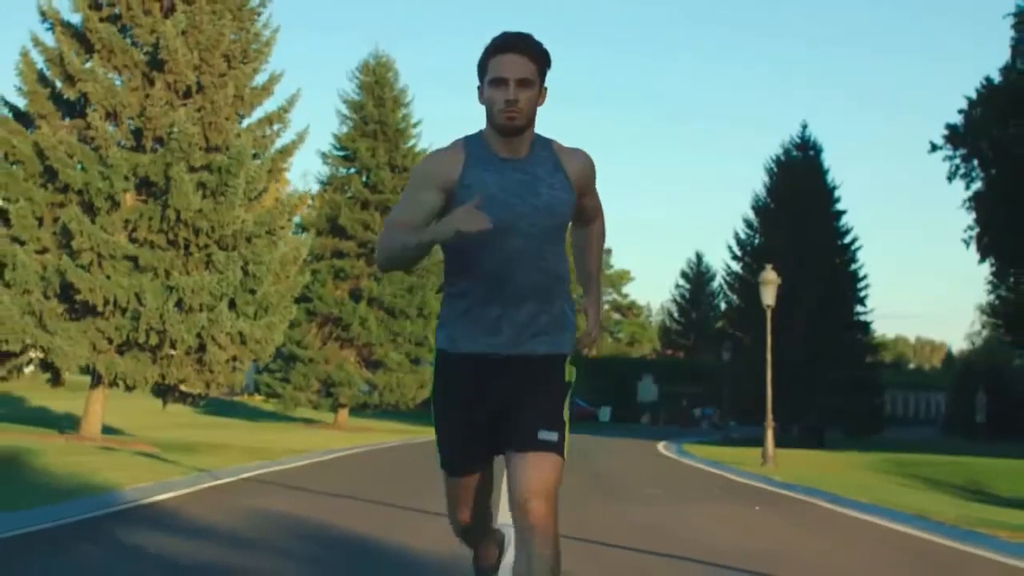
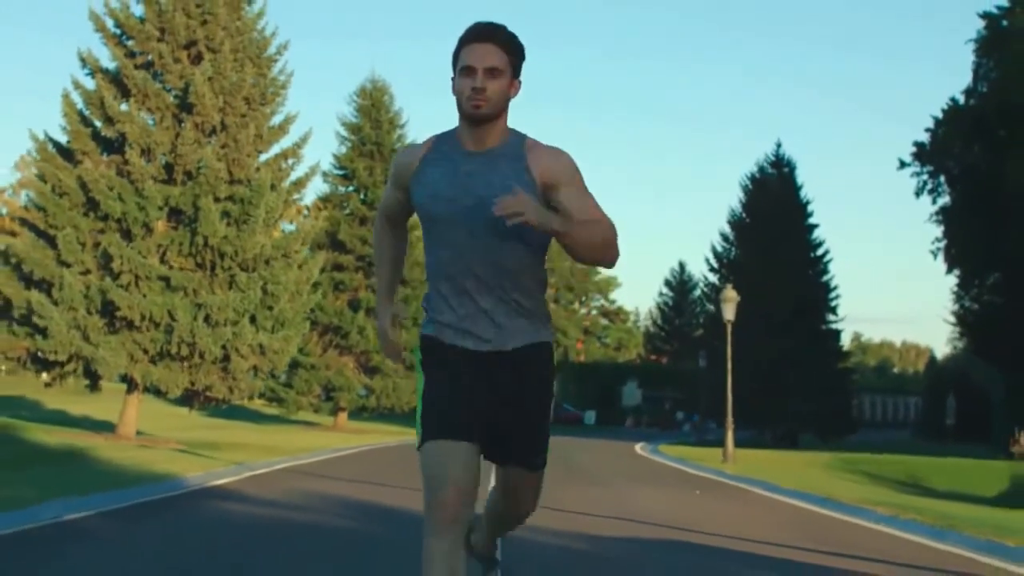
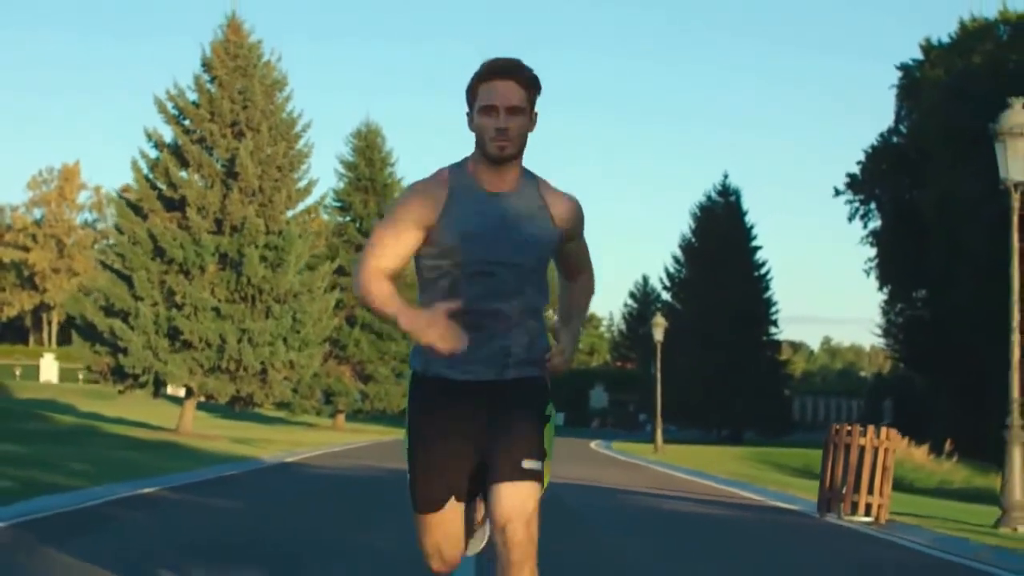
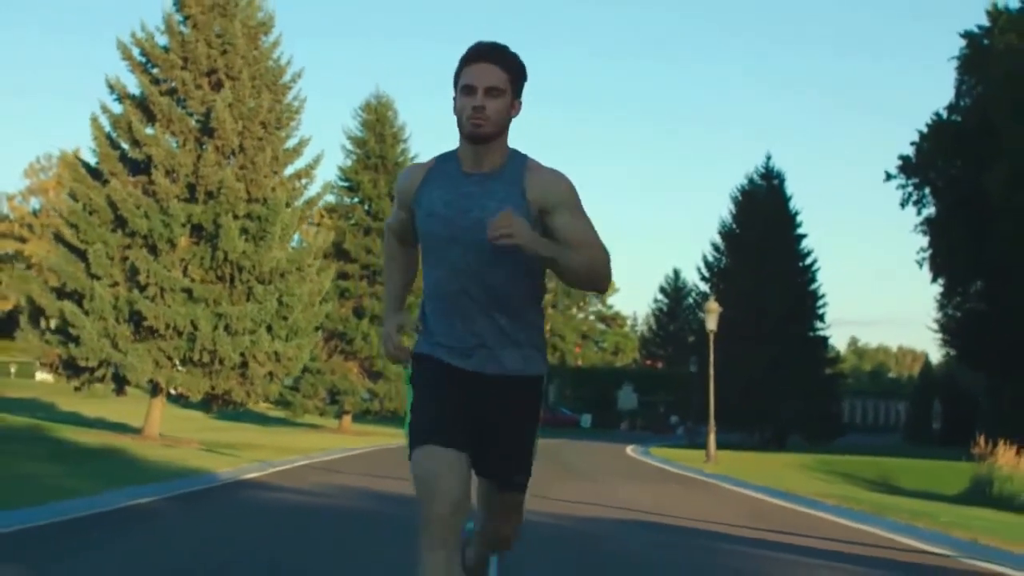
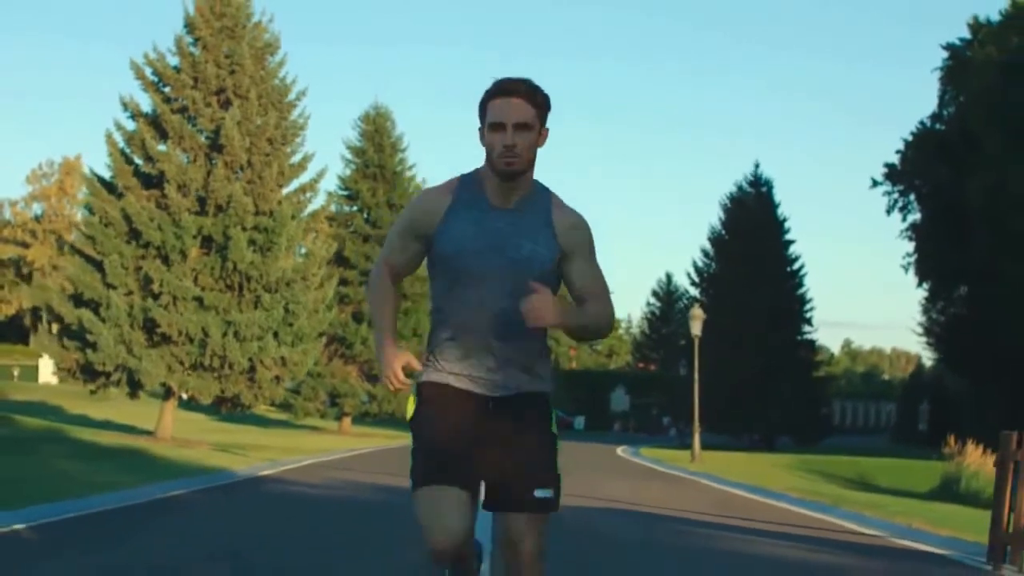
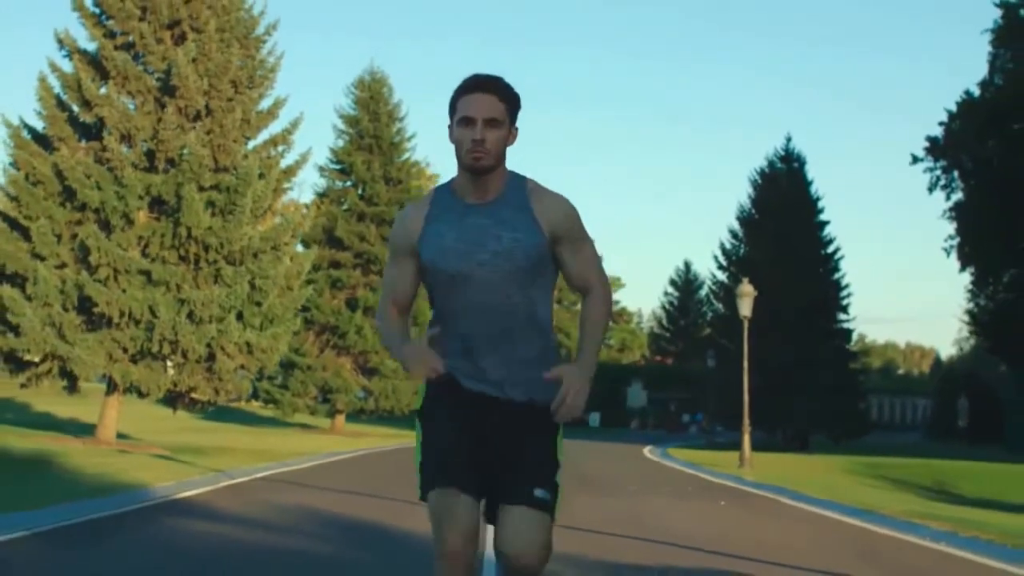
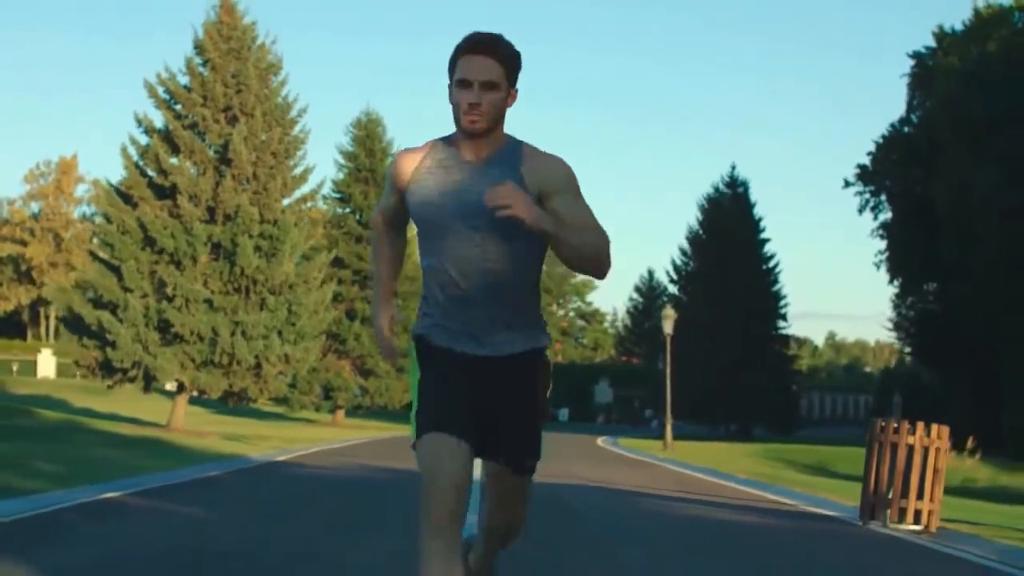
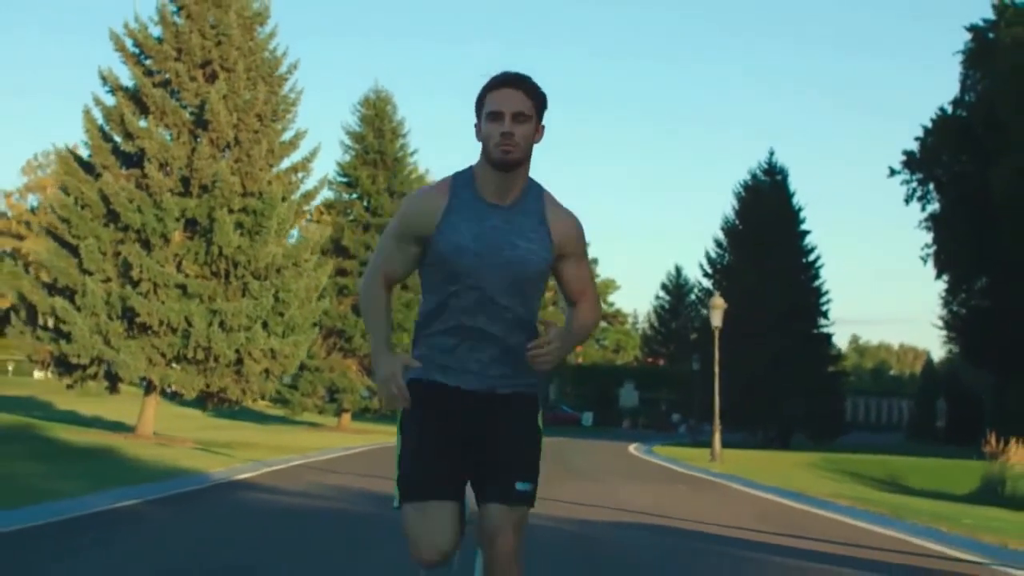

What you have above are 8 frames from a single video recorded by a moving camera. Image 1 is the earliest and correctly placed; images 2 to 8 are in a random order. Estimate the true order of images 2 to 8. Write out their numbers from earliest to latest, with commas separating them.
6, 2, 8, 4, 5, 7, 3
